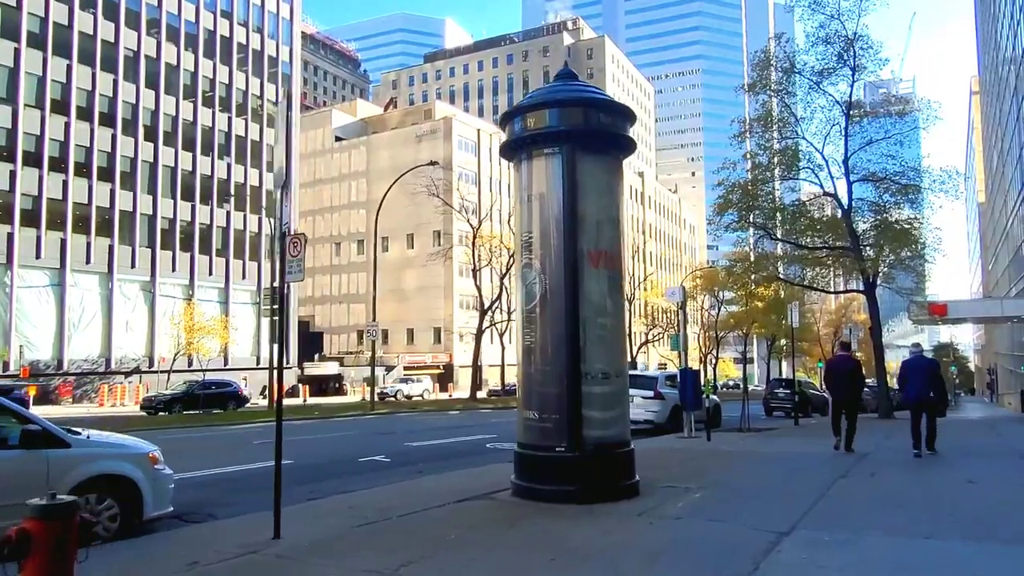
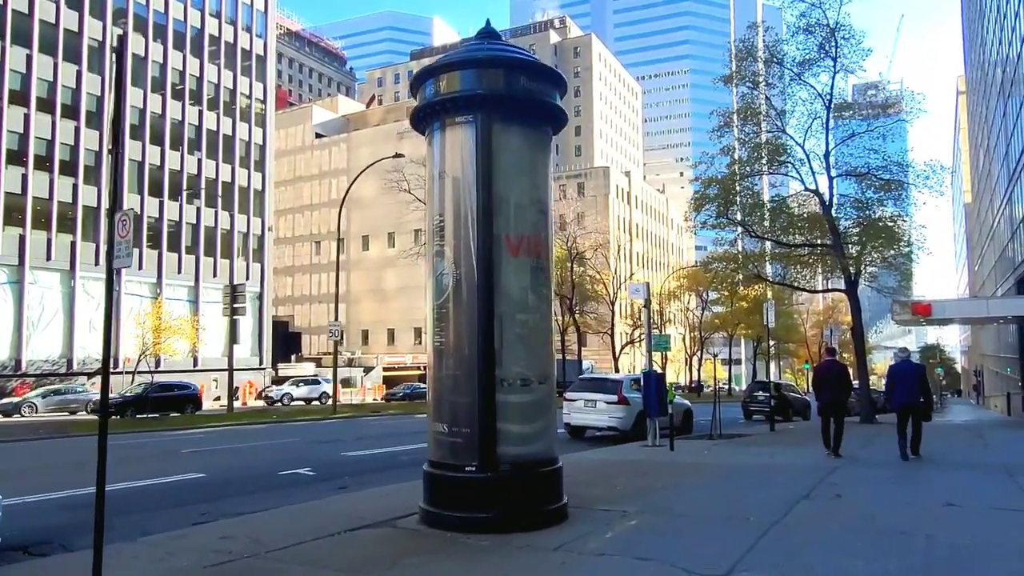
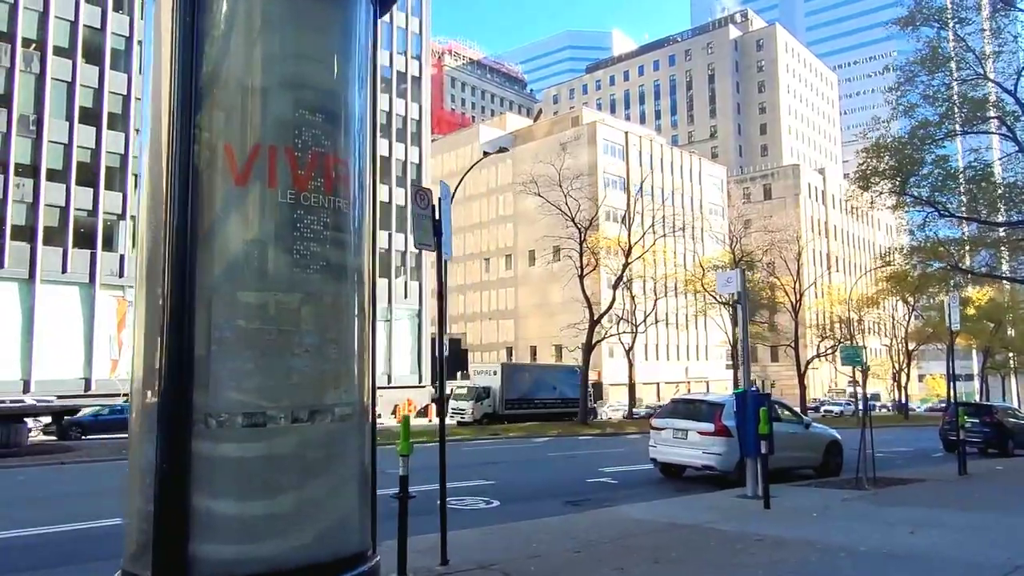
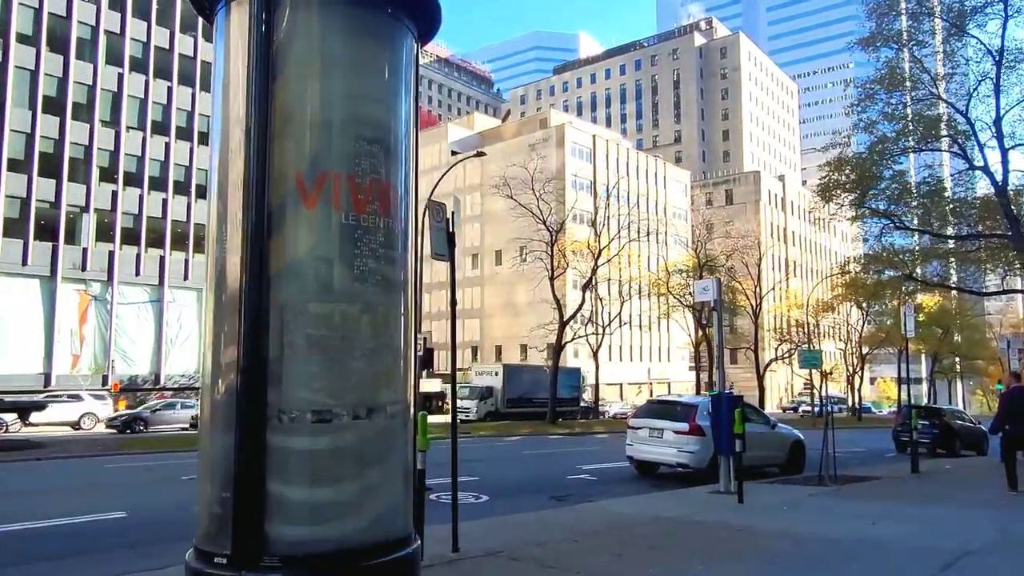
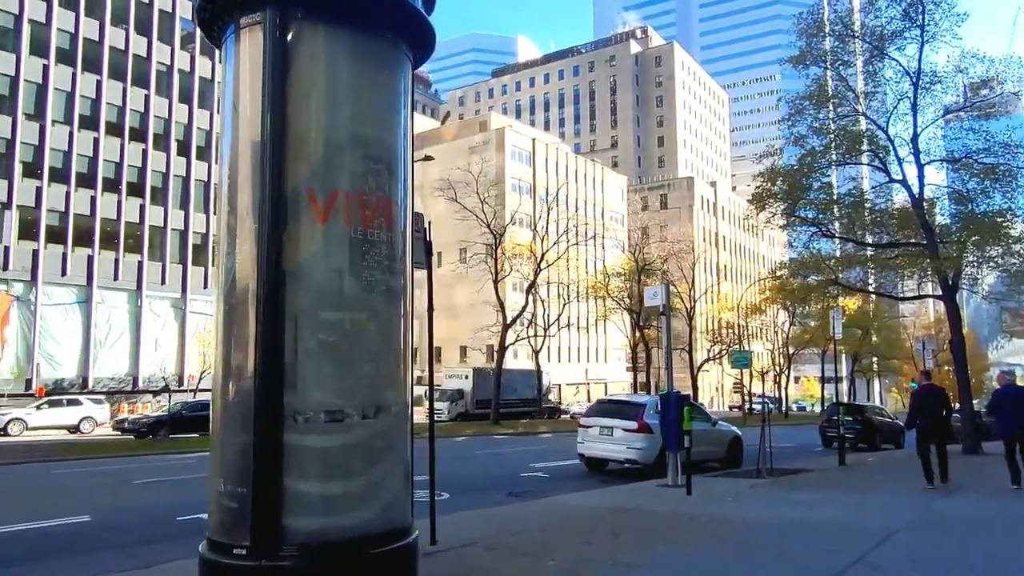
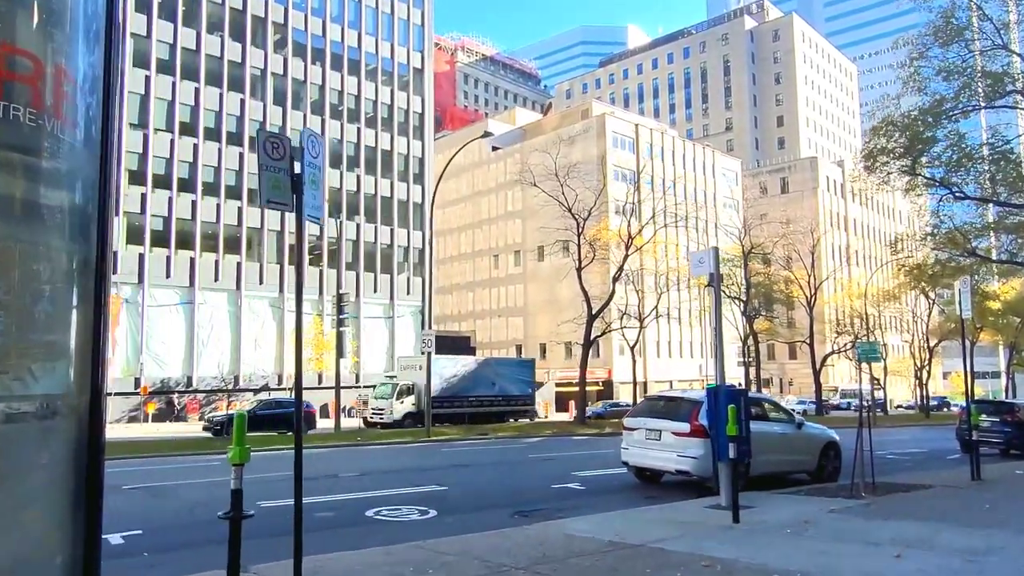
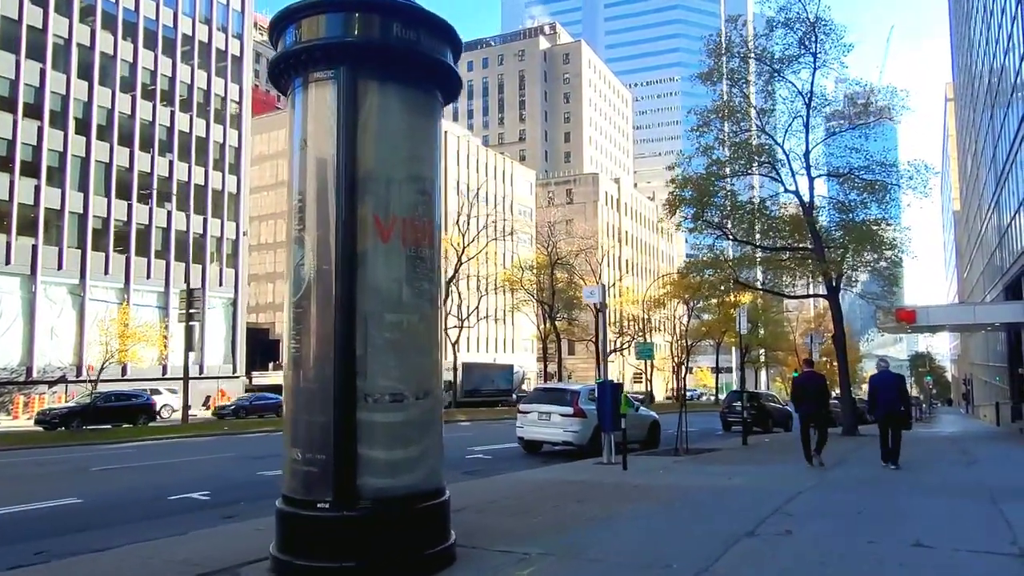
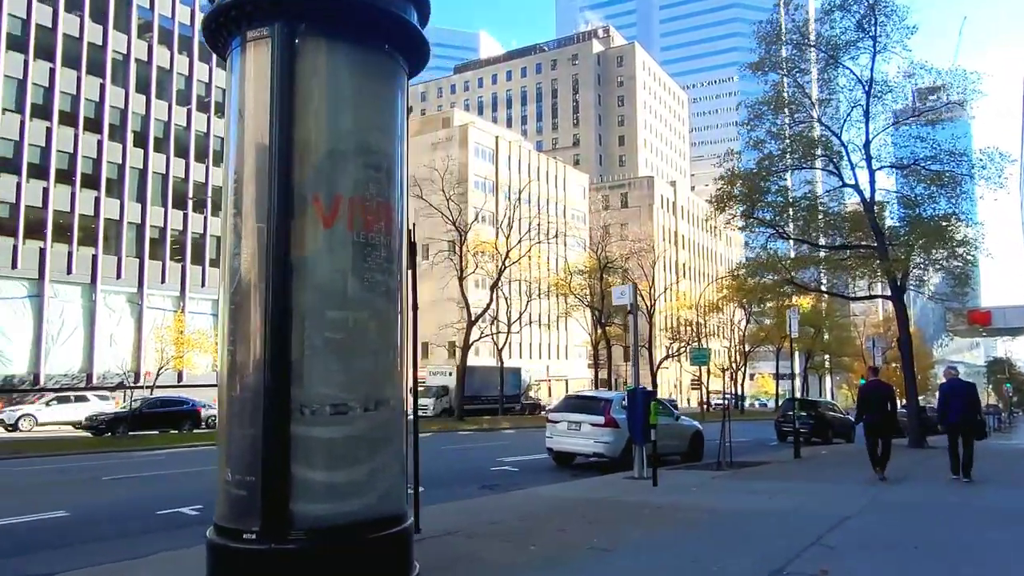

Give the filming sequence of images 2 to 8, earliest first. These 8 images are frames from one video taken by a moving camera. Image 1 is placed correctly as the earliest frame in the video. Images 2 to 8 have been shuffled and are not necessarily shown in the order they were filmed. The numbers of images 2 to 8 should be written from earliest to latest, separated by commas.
2, 7, 8, 5, 4, 3, 6
